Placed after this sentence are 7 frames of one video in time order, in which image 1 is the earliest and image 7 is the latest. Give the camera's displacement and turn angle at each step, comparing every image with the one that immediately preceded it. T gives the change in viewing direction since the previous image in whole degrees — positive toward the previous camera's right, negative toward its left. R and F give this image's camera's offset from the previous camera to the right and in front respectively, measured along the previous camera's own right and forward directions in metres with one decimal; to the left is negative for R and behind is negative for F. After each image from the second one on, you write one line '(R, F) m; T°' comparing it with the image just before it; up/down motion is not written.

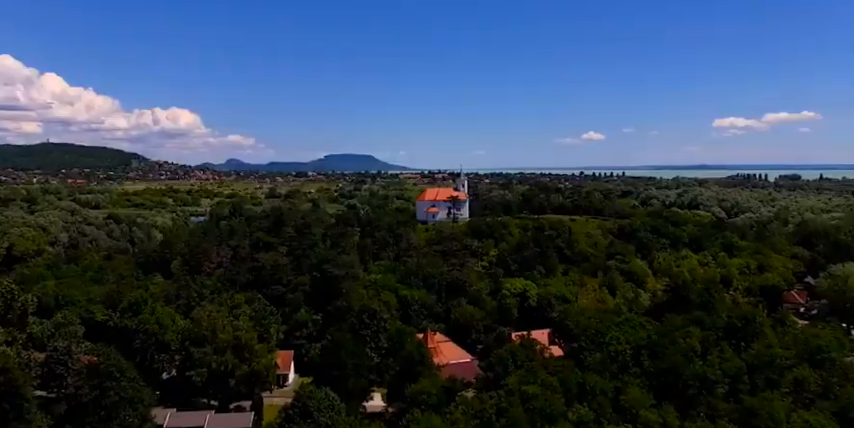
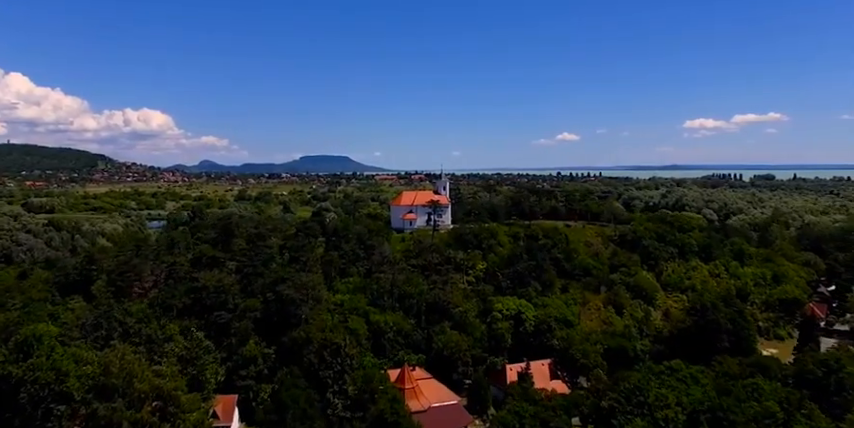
(+0.1, +8.8) m; +2°
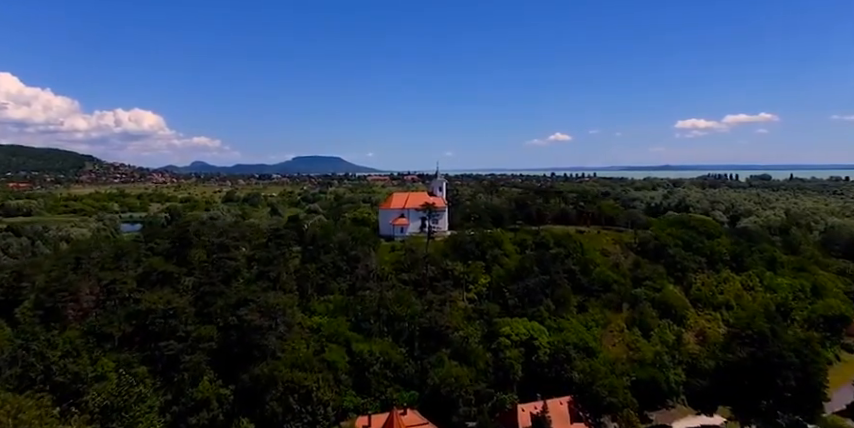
(0.0, +7.6) m; +1°
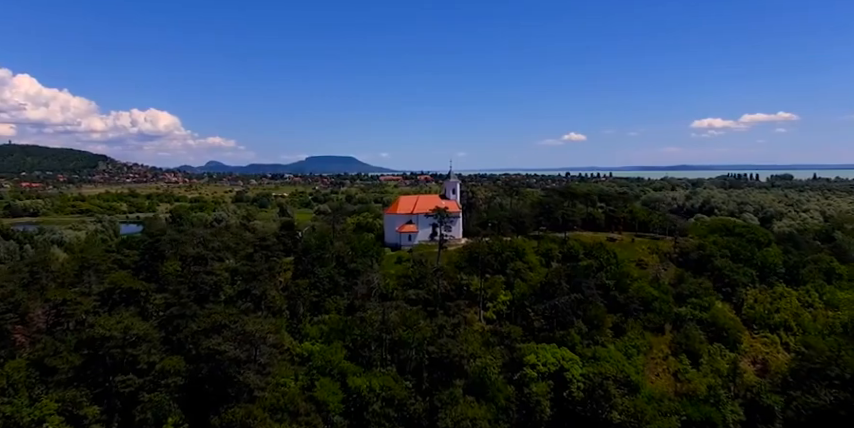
(+0.1, +6.1) m; -1°
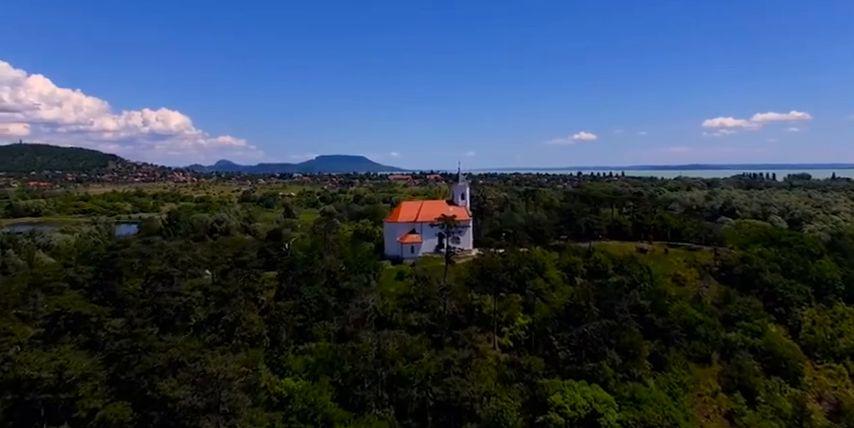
(+0.2, +5.6) m; -1°
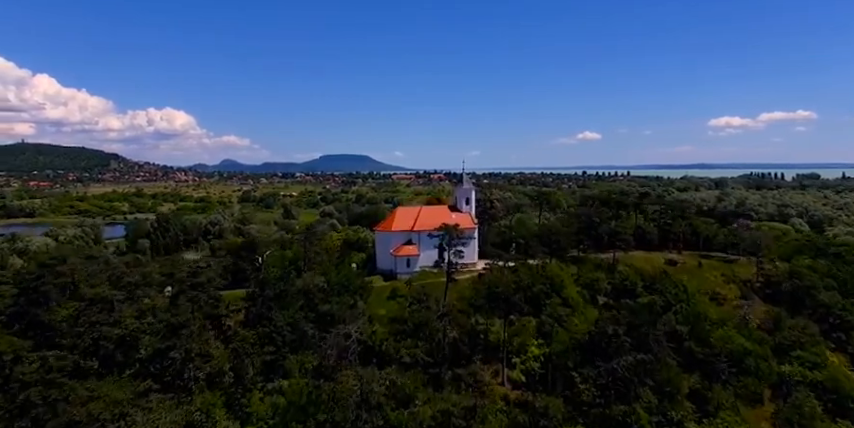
(+0.4, +5.4) m; 0°
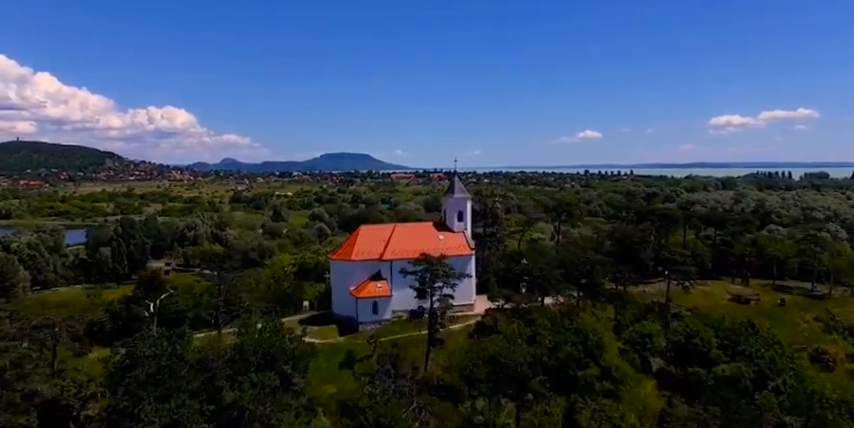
(+1.1, +10.4) m; 0°
